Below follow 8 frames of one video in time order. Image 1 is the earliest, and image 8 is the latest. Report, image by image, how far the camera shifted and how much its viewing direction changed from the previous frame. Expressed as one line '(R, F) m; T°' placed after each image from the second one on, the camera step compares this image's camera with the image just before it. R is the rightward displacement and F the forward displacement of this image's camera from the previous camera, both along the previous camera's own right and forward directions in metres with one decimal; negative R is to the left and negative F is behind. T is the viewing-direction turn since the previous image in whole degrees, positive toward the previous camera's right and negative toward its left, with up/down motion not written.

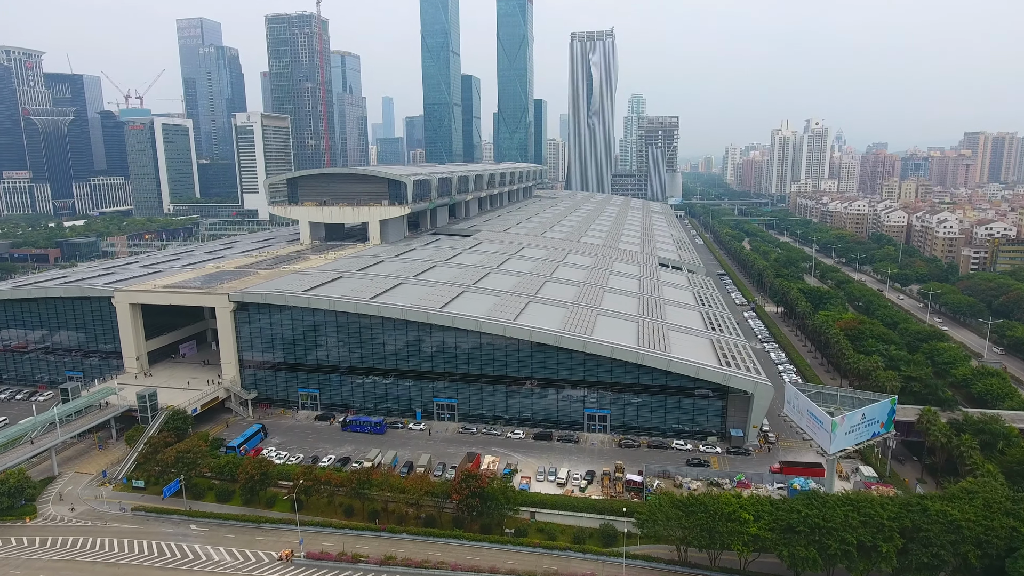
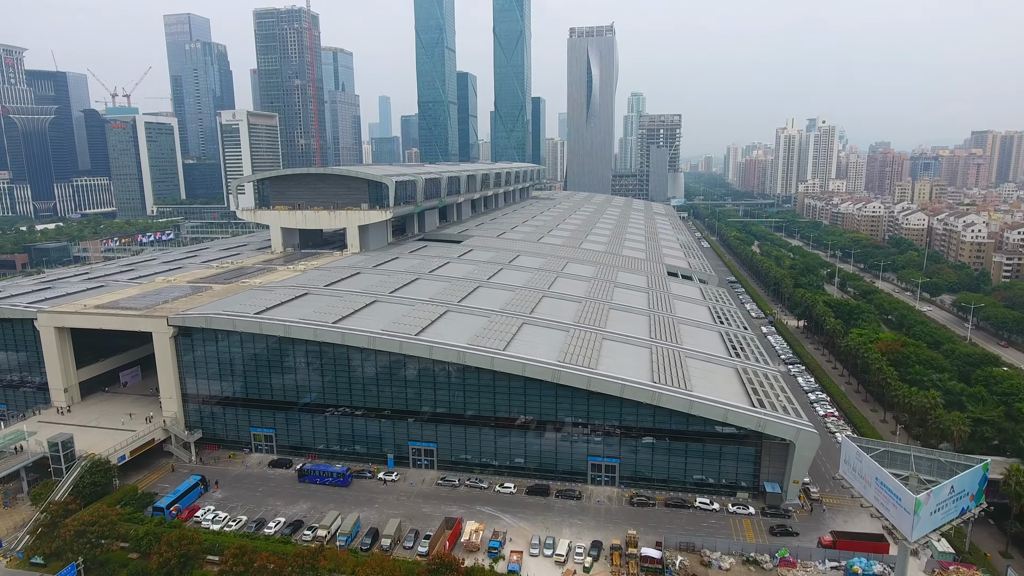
(+0.3, +4.0) m; 0°
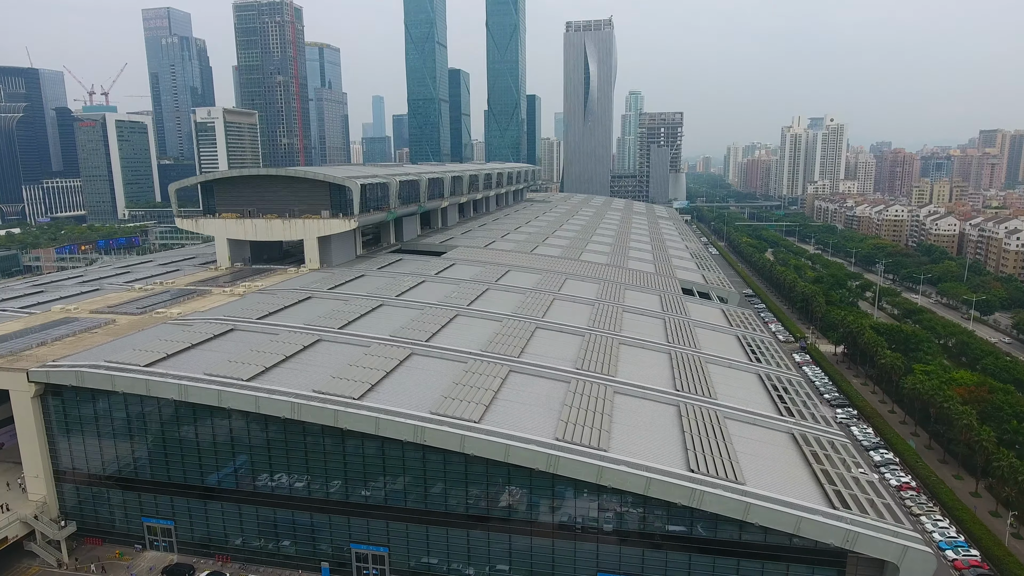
(+0.4, +5.8) m; 0°
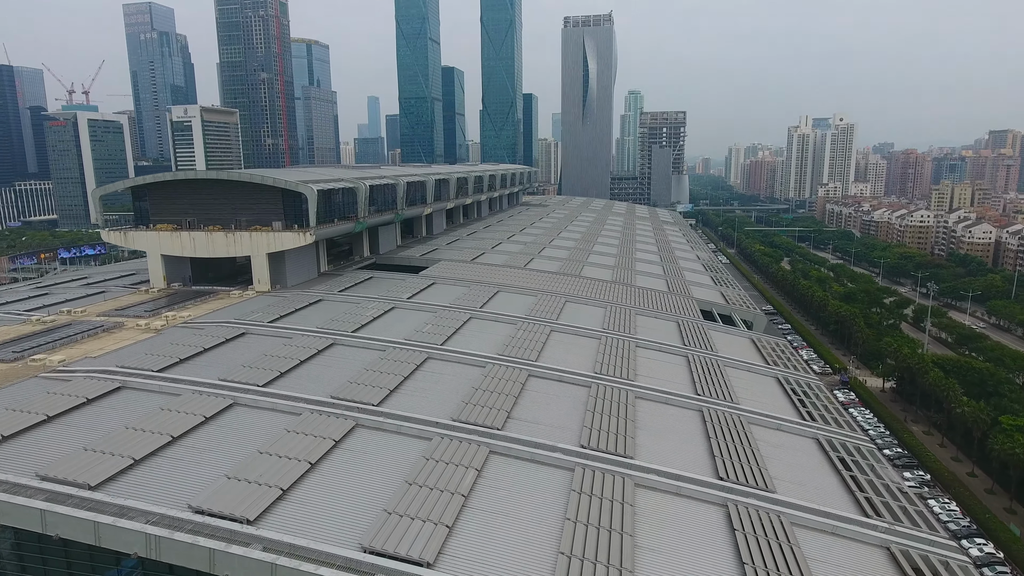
(+0.4, +5.2) m; 0°
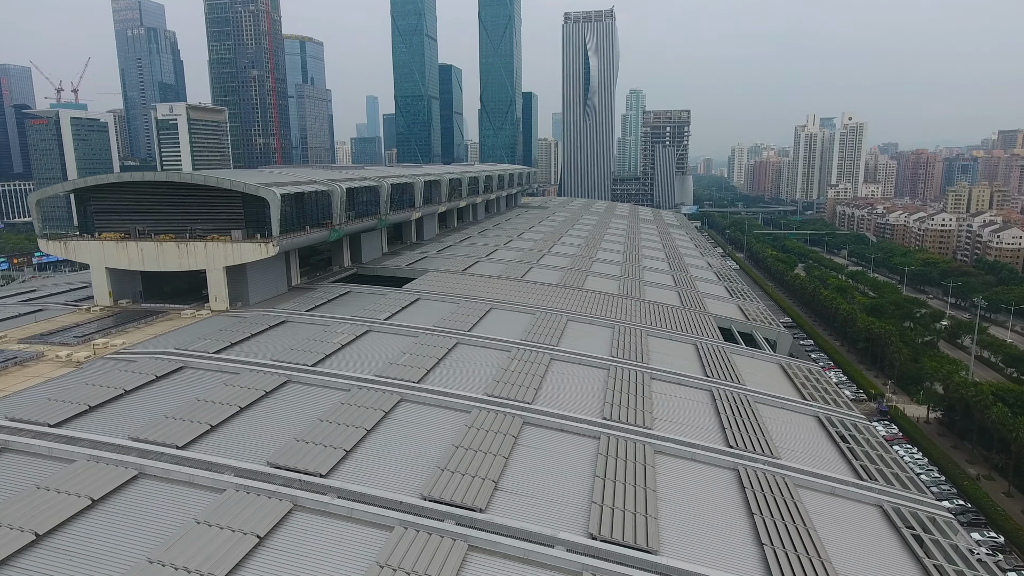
(+0.2, +3.4) m; 0°
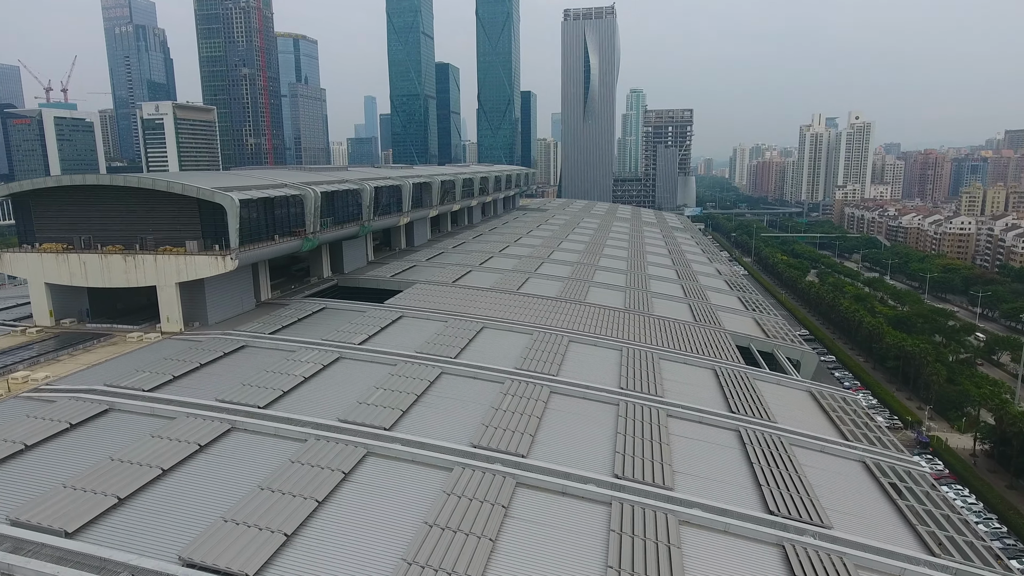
(+0.2, +2.8) m; 0°
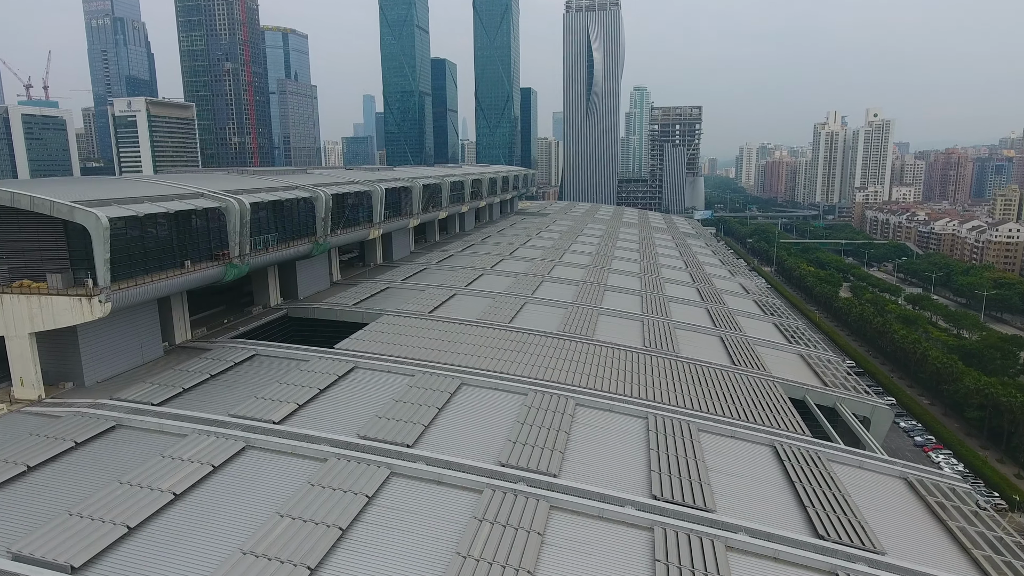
(+0.4, +5.6) m; 0°
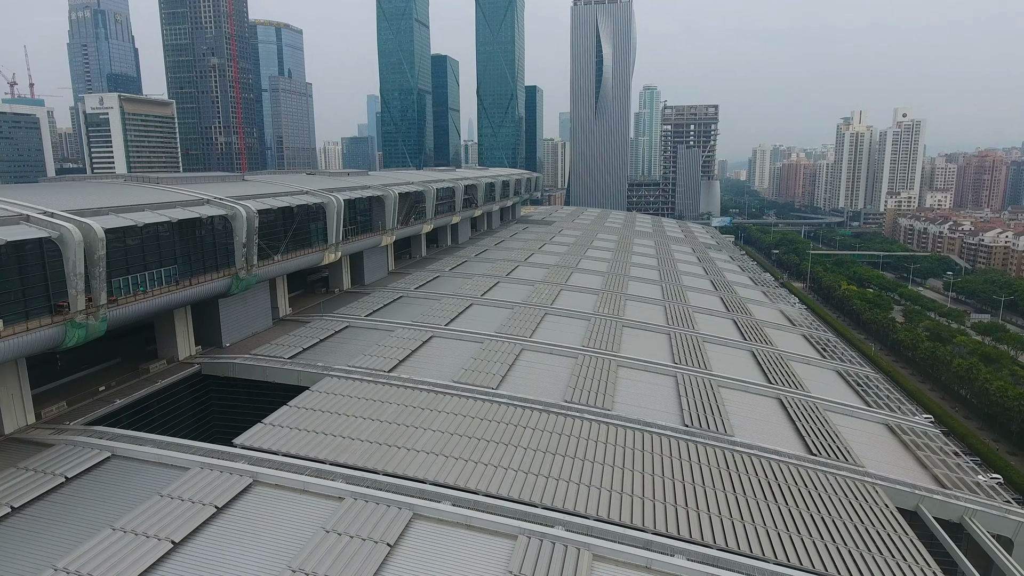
(+0.4, +6.1) m; -1°
